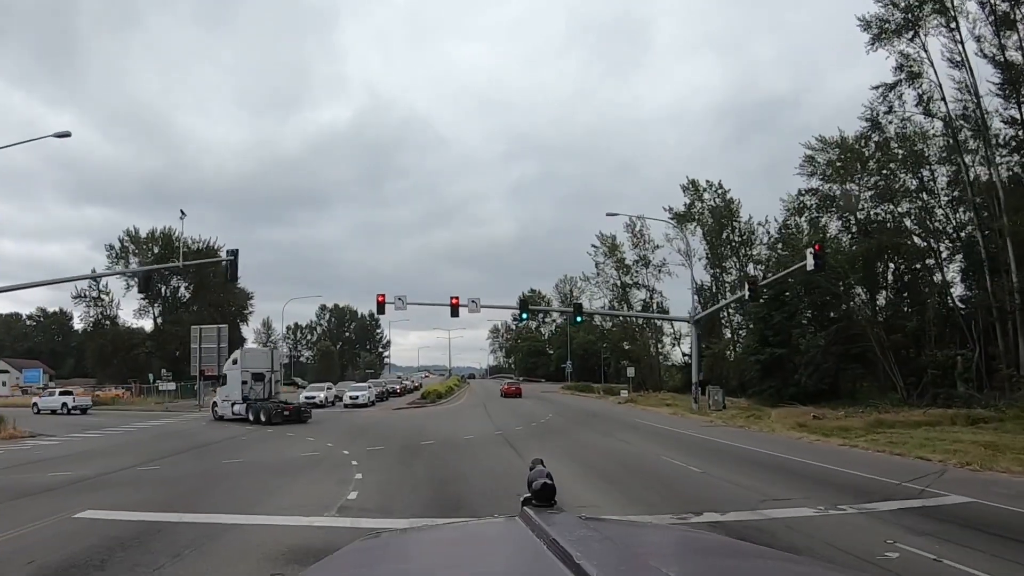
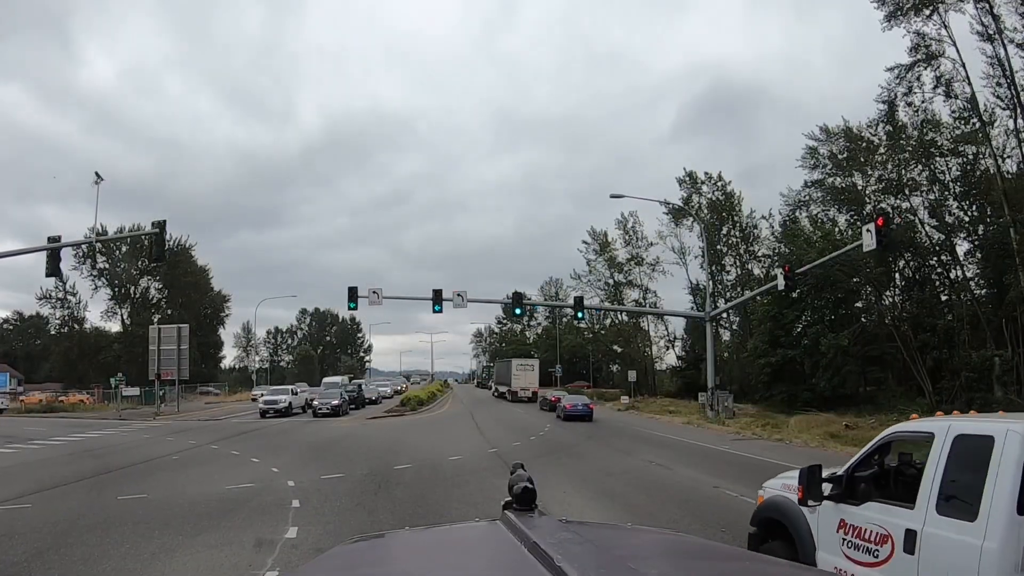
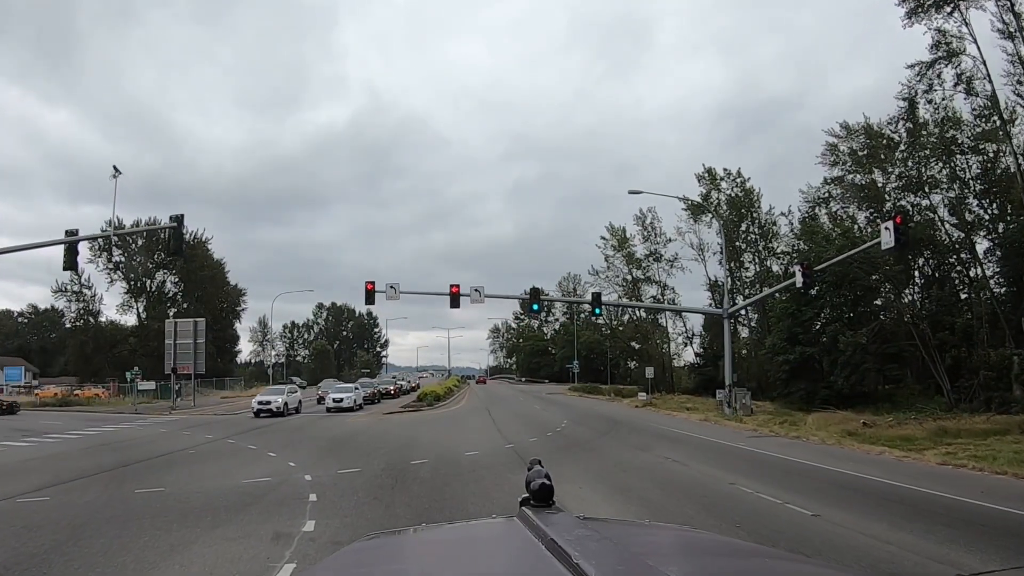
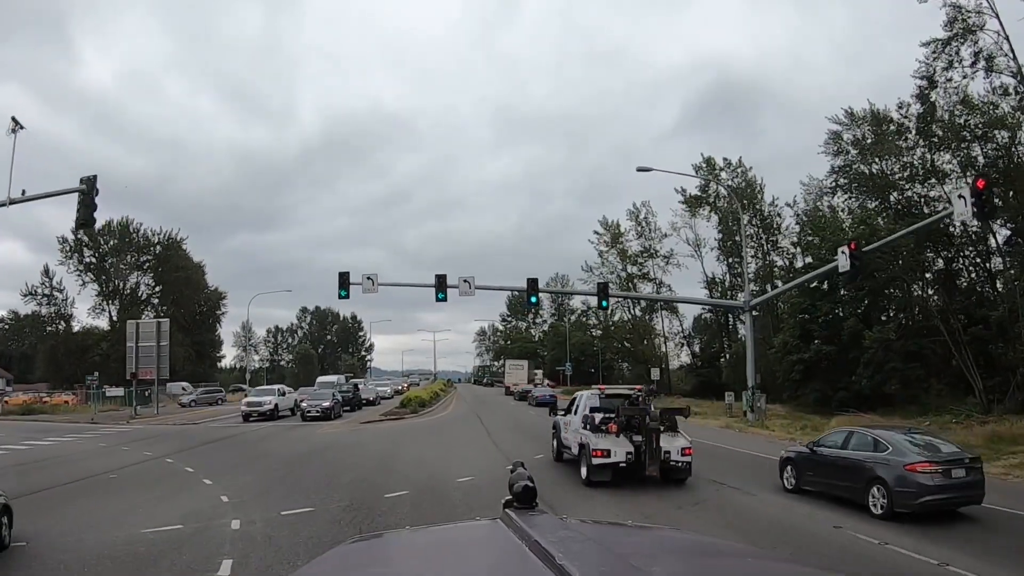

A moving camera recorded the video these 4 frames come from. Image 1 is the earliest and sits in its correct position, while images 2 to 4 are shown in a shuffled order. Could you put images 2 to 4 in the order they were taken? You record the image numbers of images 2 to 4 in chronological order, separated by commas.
3, 2, 4
